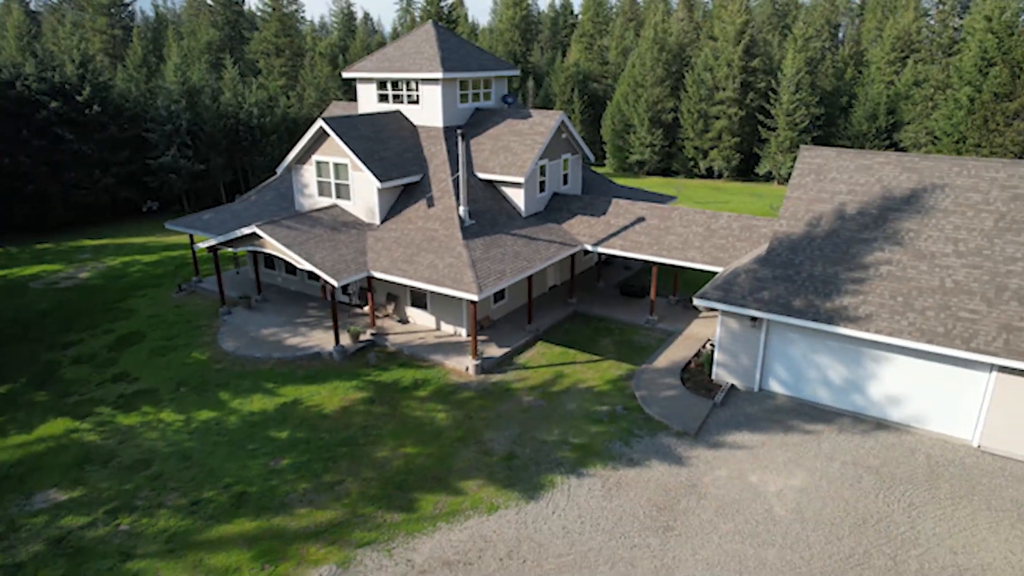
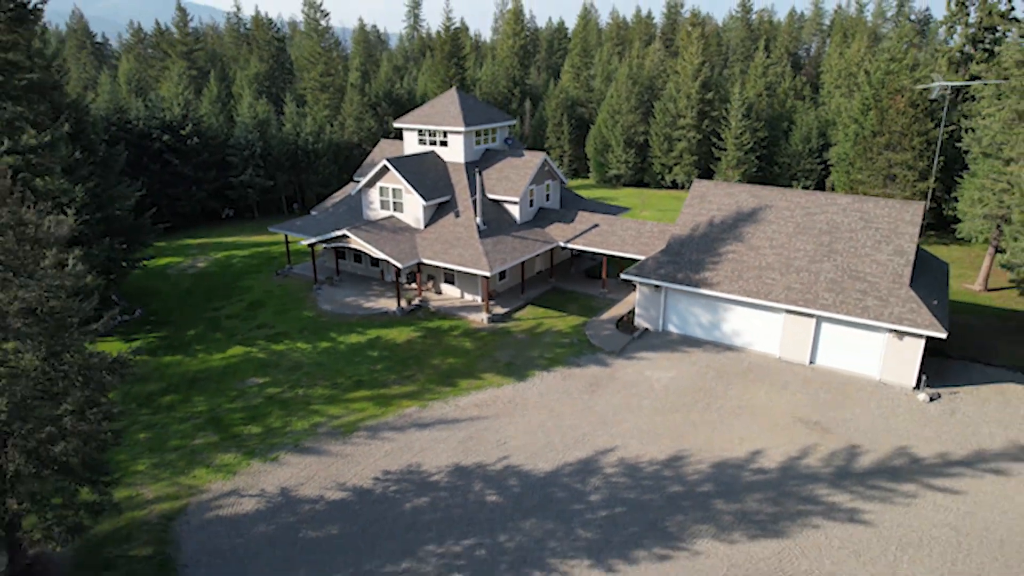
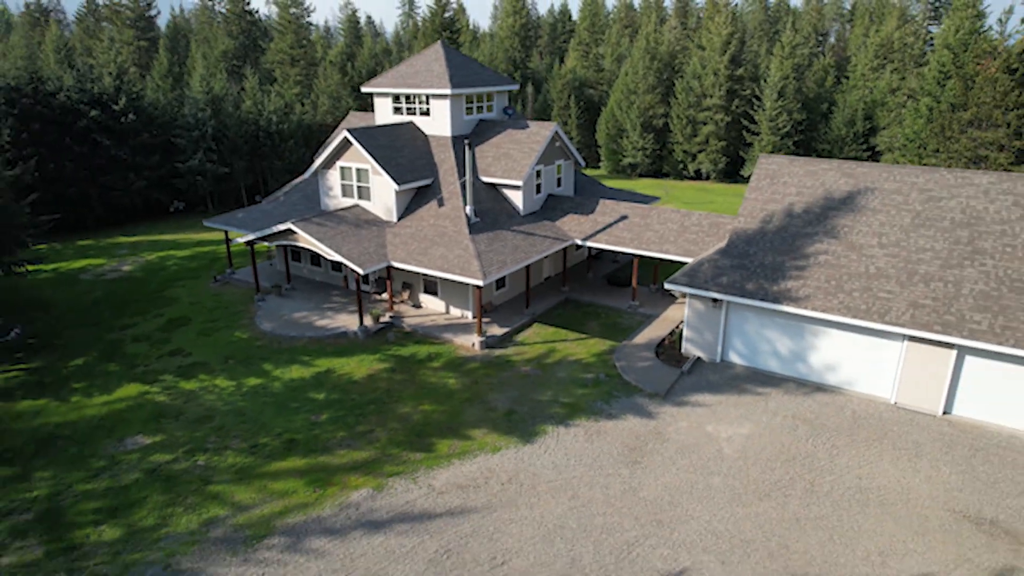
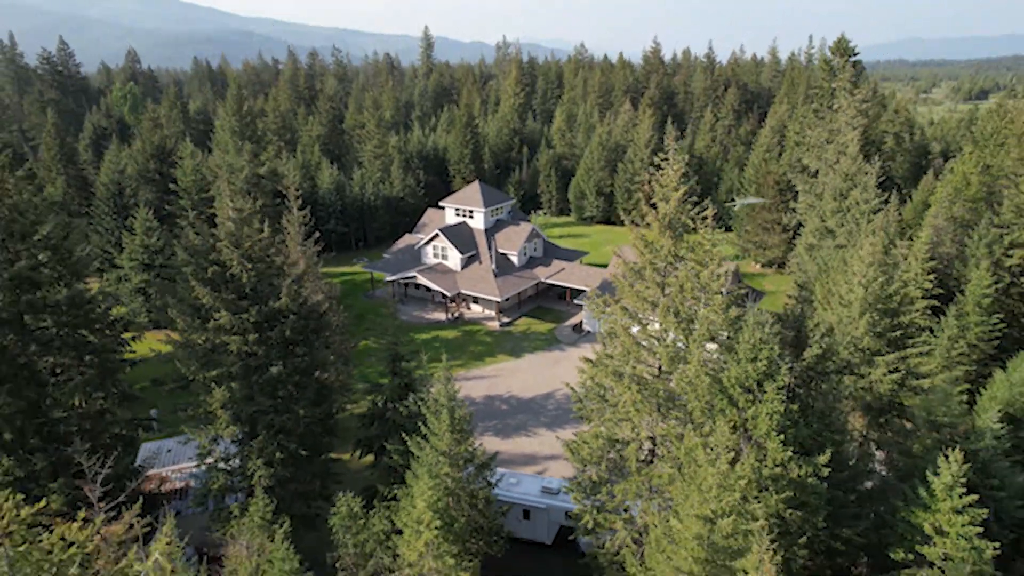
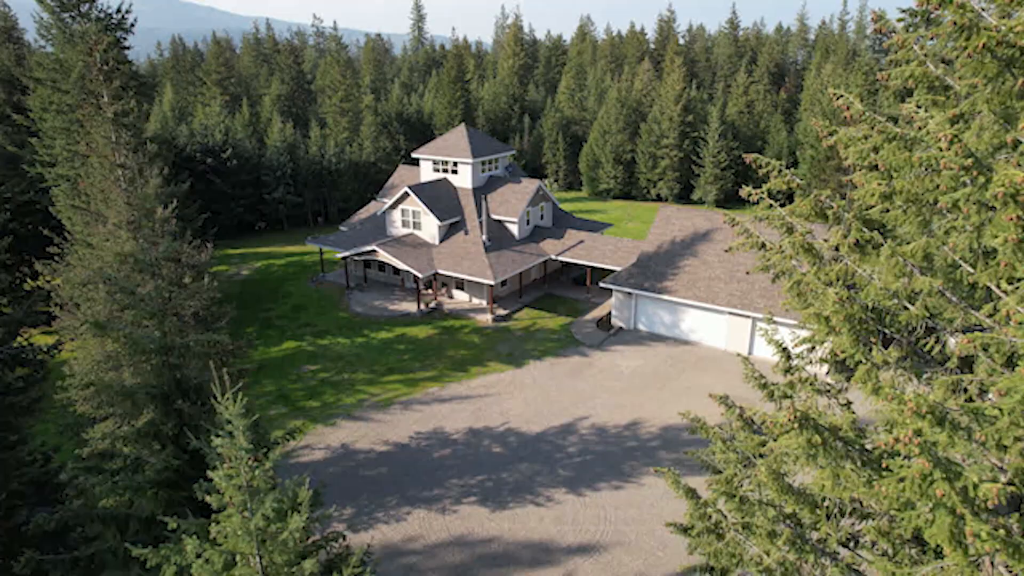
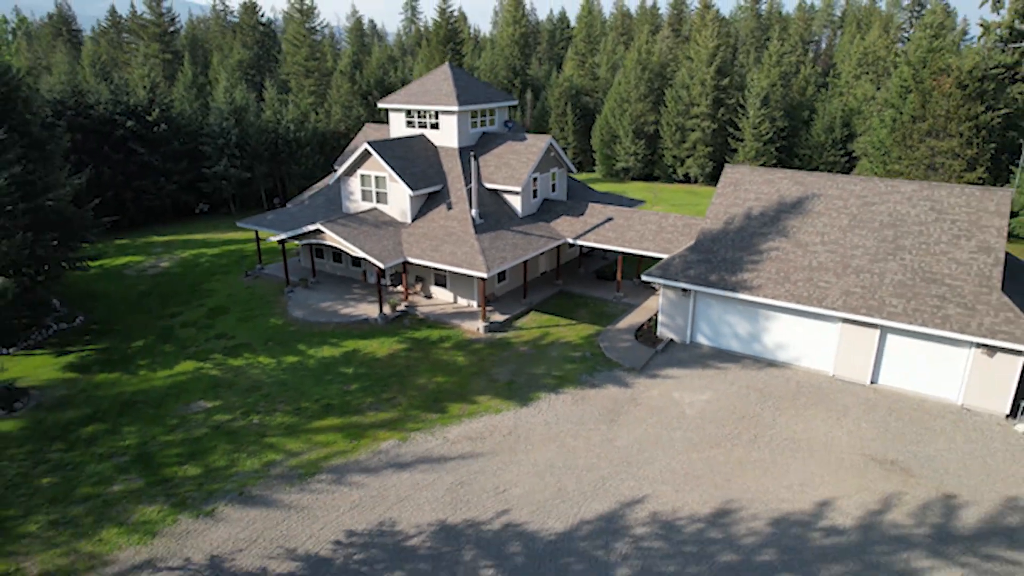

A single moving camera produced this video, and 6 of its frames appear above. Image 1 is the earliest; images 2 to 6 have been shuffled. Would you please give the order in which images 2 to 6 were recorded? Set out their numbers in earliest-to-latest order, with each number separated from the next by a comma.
3, 6, 2, 5, 4
